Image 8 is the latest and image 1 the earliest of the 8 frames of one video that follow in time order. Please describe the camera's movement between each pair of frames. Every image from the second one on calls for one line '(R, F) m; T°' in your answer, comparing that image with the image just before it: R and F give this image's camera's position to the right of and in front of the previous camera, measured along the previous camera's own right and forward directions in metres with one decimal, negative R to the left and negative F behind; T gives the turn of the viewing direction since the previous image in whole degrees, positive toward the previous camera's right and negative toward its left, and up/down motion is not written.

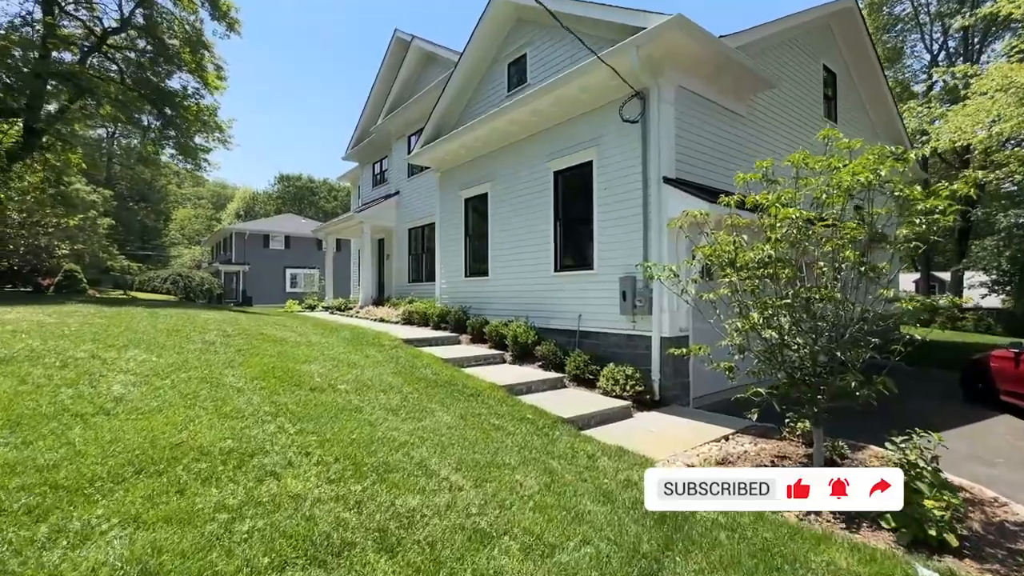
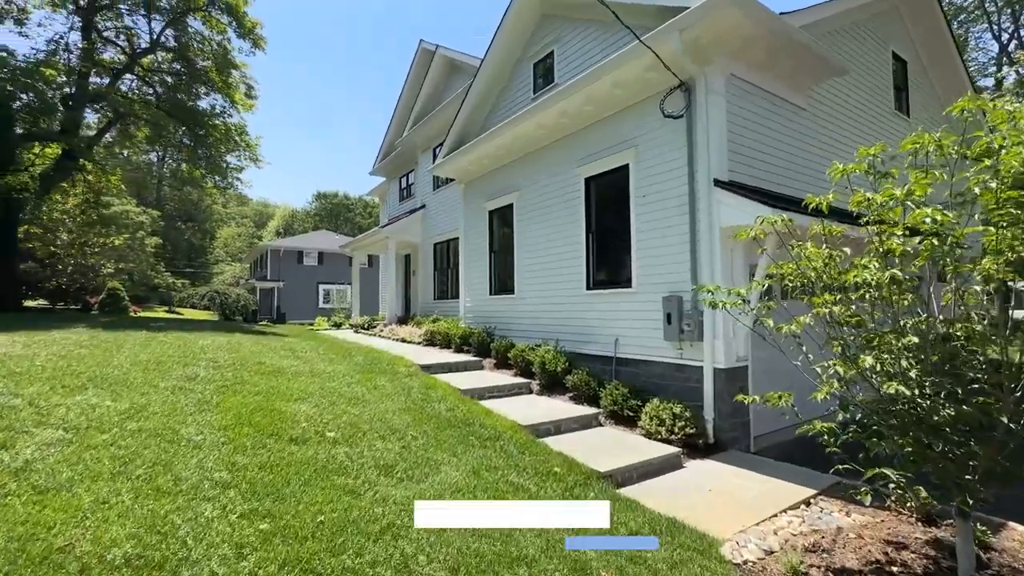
(+0.1, +0.9) m; -4°
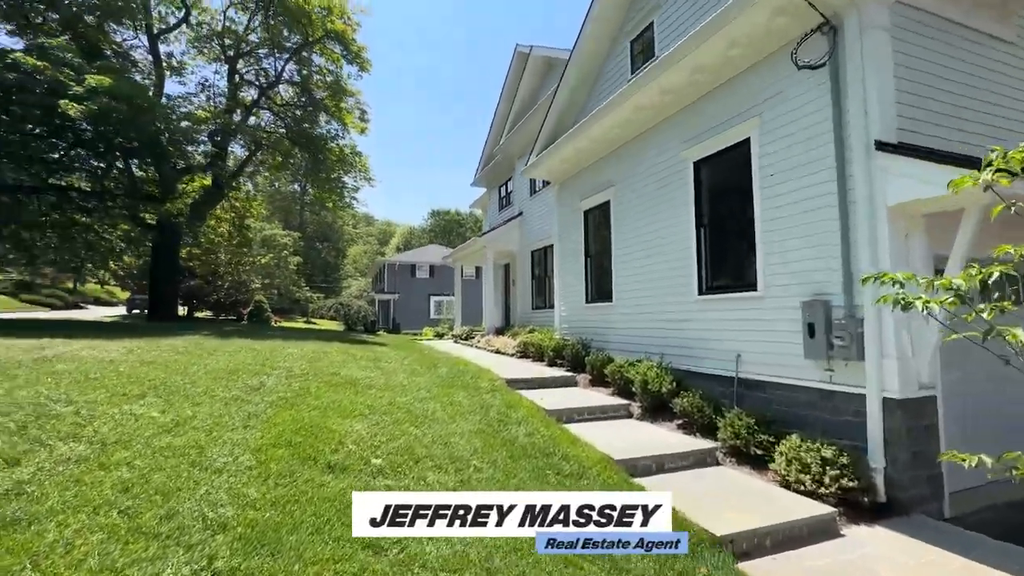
(+0.2, +0.9) m; -13°
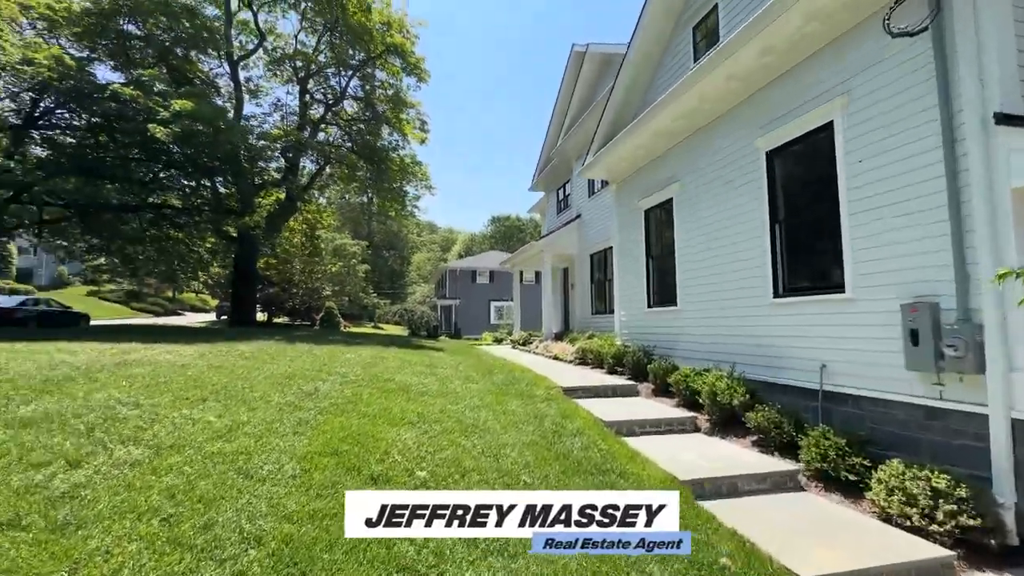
(+0.1, +0.2) m; -7°
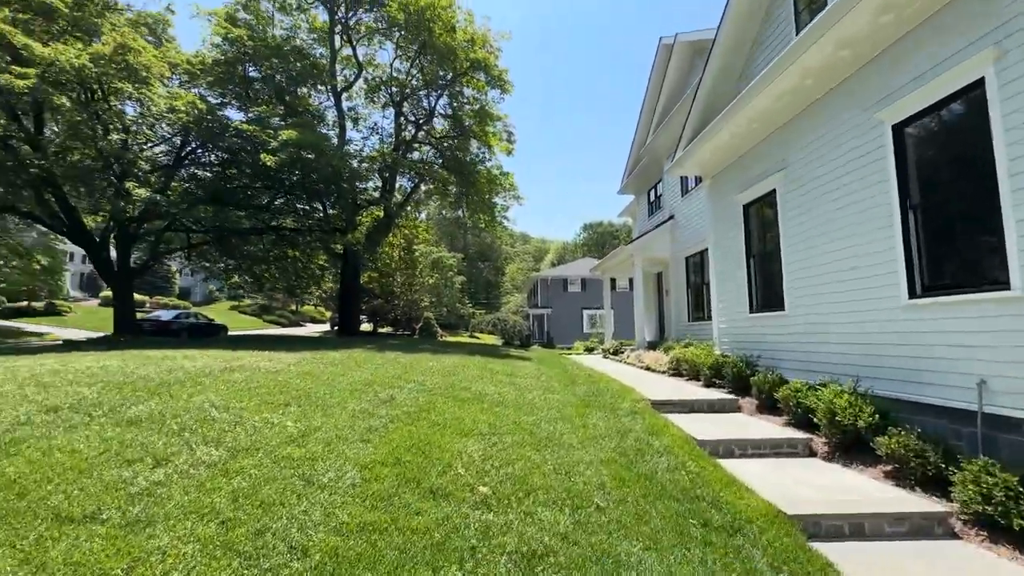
(+0.2, +0.3) m; -12°
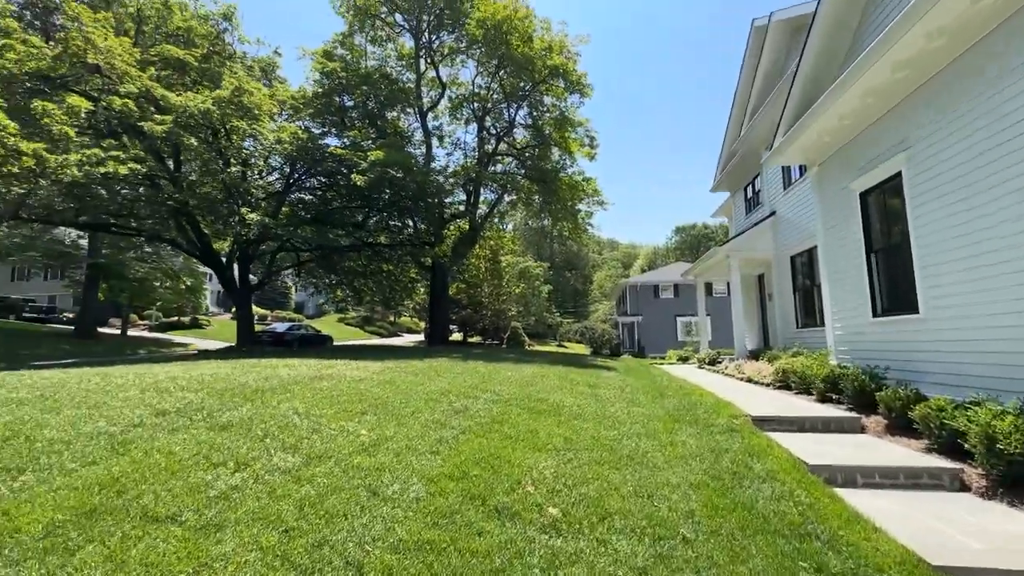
(+0.1, +0.2) m; -11°
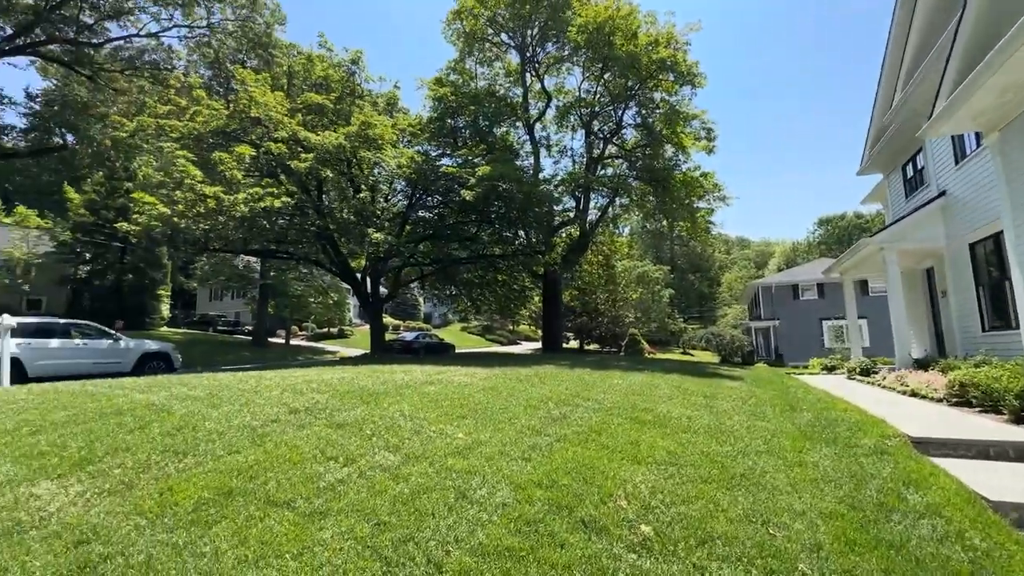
(+0.2, +0.1) m; -14°
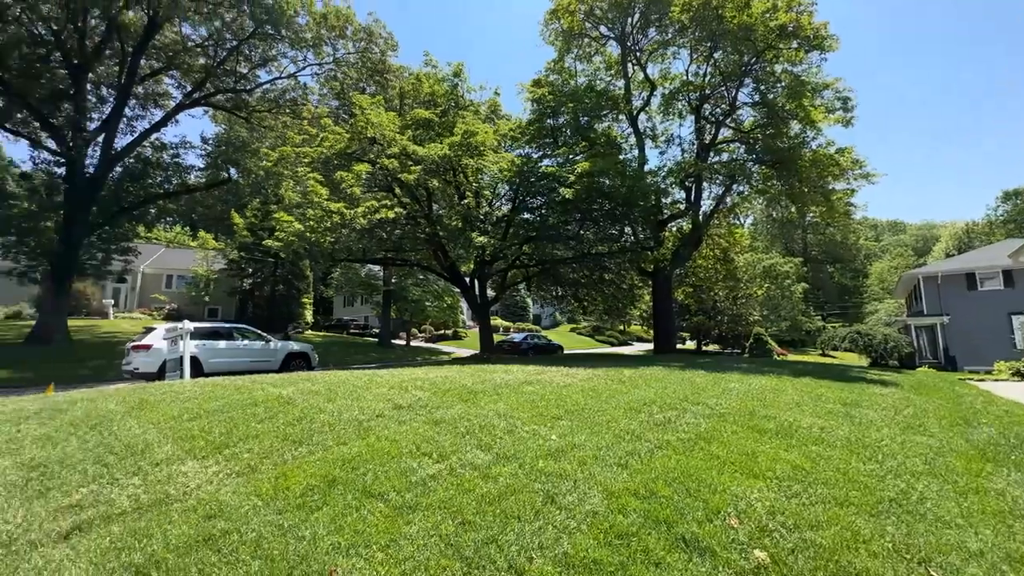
(+0.1, +0.1) m; -13°
